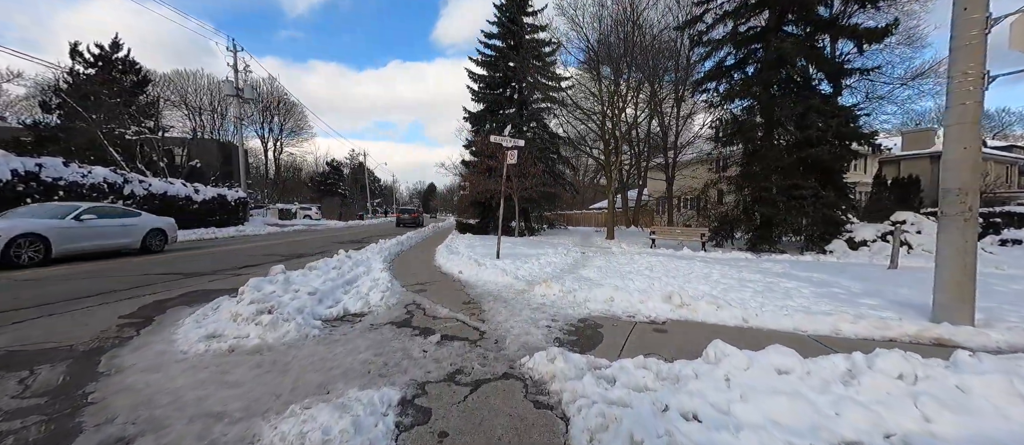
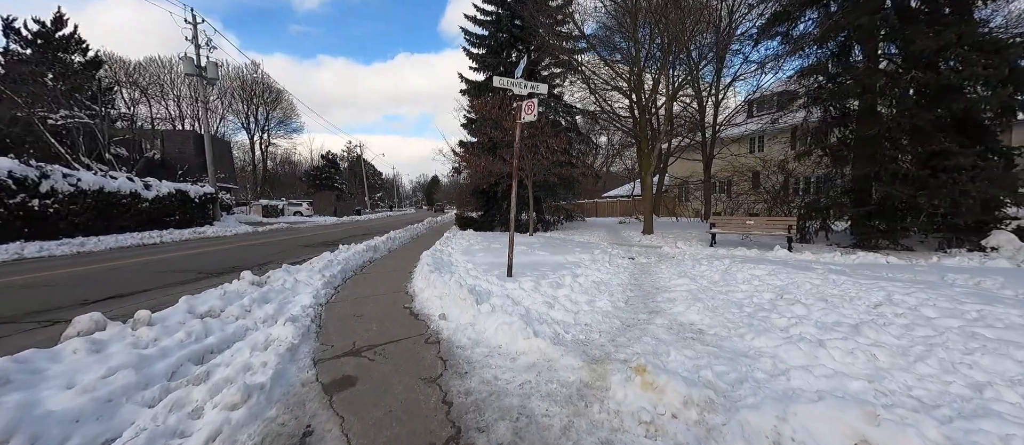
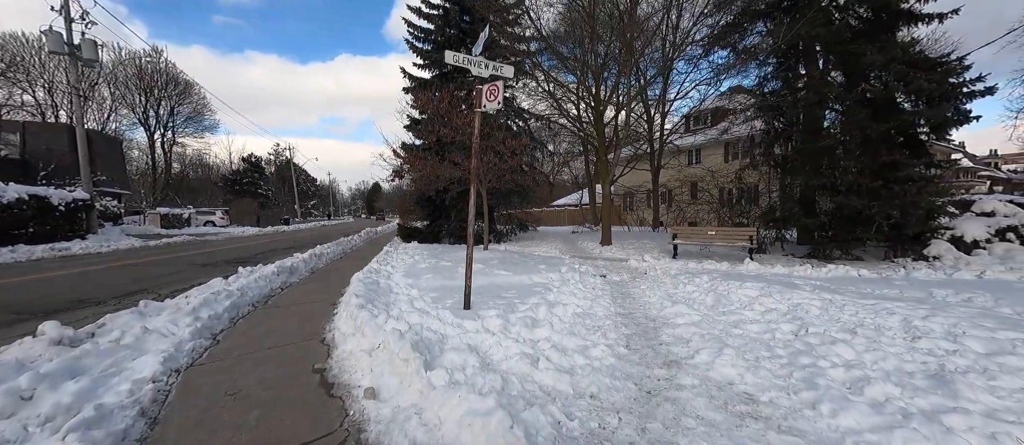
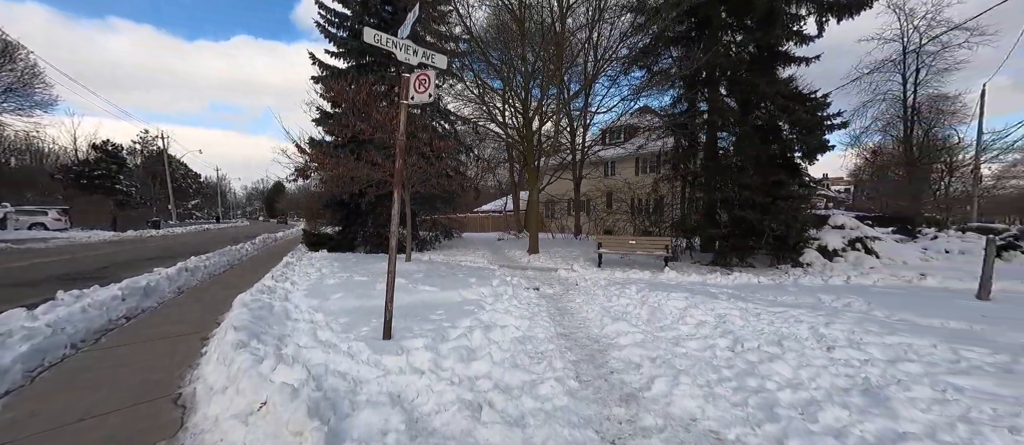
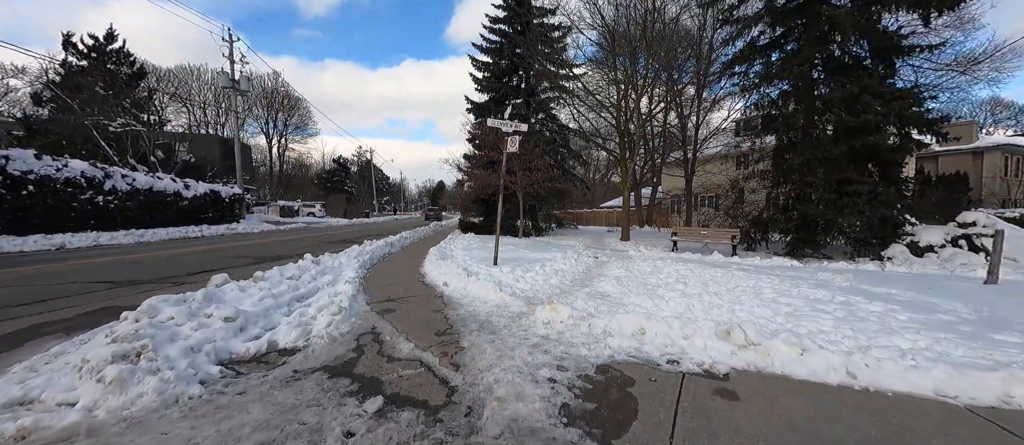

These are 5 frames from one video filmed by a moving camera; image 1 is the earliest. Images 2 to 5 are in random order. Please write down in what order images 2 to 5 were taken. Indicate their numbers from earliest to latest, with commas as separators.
5, 2, 3, 4
